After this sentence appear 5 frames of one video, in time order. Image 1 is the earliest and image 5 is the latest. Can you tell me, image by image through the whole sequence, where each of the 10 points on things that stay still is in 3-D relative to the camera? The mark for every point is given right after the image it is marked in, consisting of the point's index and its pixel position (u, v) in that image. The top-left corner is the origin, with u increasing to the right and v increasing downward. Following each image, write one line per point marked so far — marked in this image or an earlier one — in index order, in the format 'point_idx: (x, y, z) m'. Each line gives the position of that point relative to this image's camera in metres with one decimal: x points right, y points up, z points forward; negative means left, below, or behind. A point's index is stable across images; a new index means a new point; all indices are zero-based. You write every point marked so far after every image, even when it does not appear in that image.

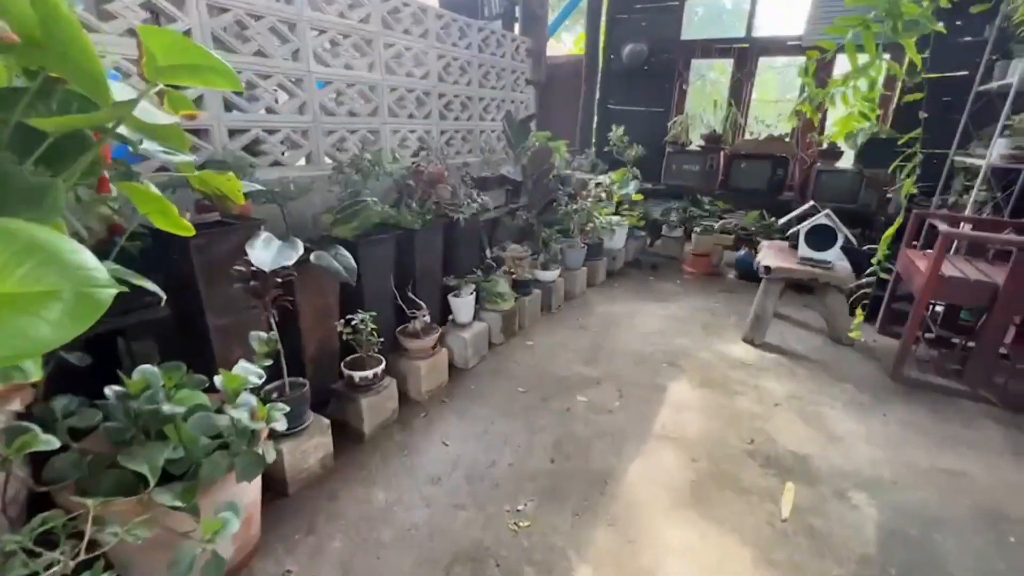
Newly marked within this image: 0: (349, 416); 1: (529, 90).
0: (-0.7, -0.5, +1.9) m
1: (+0.2, +1.9, +4.5) m
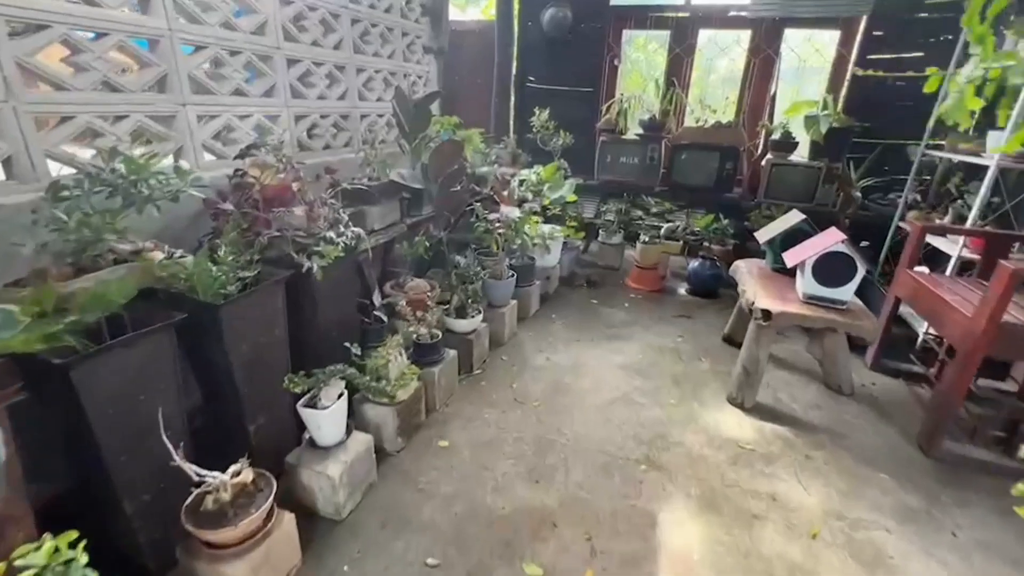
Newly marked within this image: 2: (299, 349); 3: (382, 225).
0: (-0.9, -0.9, +0.9) m
1: (-0.6, +1.6, +3.4) m
2: (-0.8, -0.2, +1.8) m
3: (-0.6, +0.3, +2.3) m
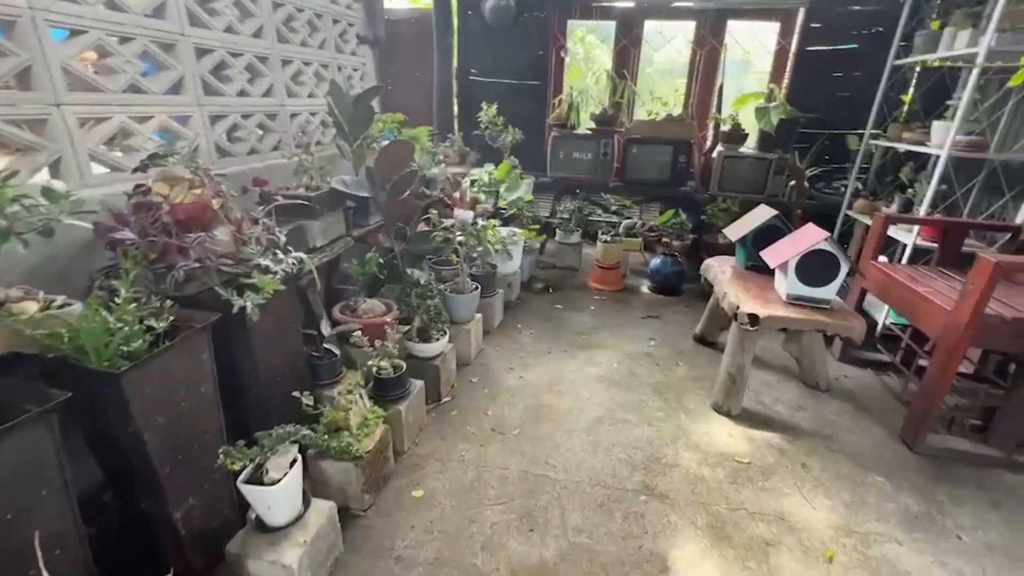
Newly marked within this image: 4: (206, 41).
0: (-0.8, -1.0, +0.6) m
1: (-1.0, +1.5, +3.1) m
2: (-0.9, -0.4, +1.5) m
3: (-0.8, +0.2, +2.0) m
4: (-1.2, +1.0, +1.9) m
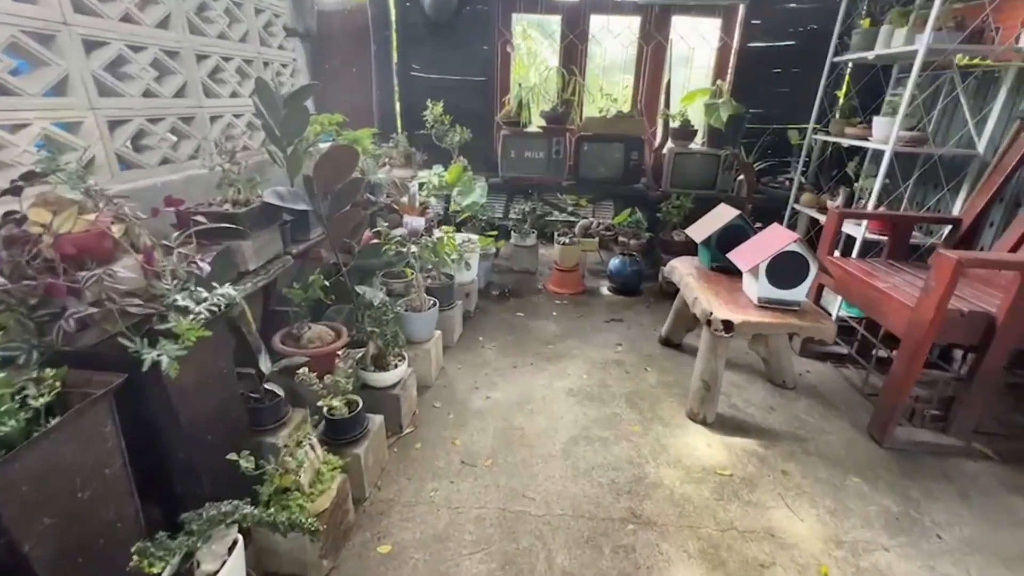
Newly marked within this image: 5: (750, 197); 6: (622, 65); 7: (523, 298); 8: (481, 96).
0: (-0.7, -1.1, +0.3) m
1: (-1.3, +1.4, +2.8) m
2: (-0.9, -0.5, +1.2) m
3: (-1.0, +0.1, +1.8) m
4: (-1.4, +0.8, +1.6) m
5: (+1.8, +0.7, +3.6) m
6: (+0.9, +1.9, +4.0) m
7: (+0.1, -0.1, +3.3) m
8: (-0.3, +1.7, +4.0) m
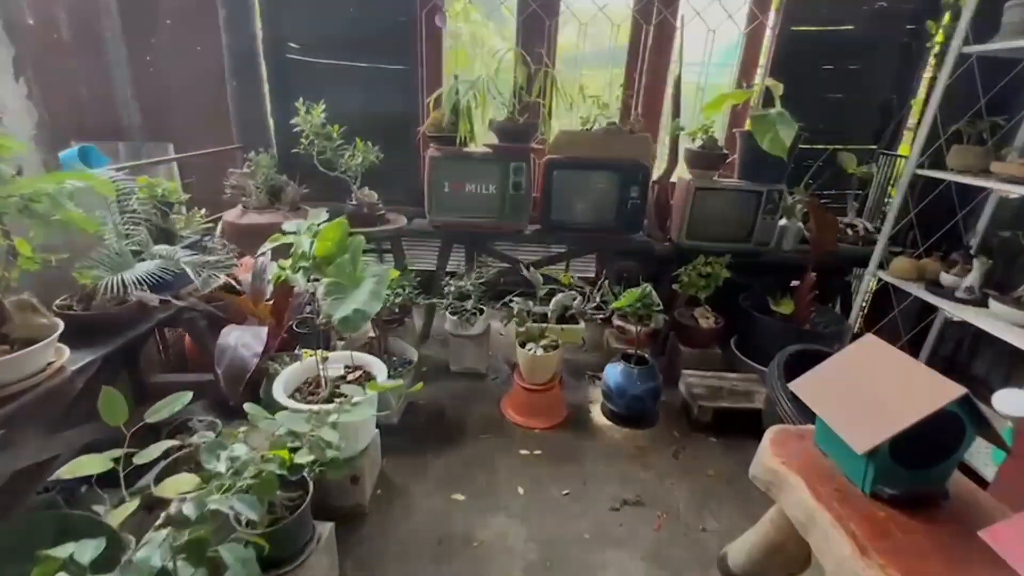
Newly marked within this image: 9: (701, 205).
0: (-0.6, -1.7, -1.1) m
1: (-1.5, +0.8, +1.3) m
2: (-1.0, -1.1, -0.2) m
3: (-1.1, -0.5, +0.3) m
4: (-1.5, +0.2, 0.0) m
5: (+1.5, +0.2, +2.4) m
6: (+0.5, +1.3, +2.7) m
7: (-0.2, -0.6, +1.9) m
8: (-0.6, +1.1, +2.6) m
9: (+1.0, +0.4, +2.3) m
